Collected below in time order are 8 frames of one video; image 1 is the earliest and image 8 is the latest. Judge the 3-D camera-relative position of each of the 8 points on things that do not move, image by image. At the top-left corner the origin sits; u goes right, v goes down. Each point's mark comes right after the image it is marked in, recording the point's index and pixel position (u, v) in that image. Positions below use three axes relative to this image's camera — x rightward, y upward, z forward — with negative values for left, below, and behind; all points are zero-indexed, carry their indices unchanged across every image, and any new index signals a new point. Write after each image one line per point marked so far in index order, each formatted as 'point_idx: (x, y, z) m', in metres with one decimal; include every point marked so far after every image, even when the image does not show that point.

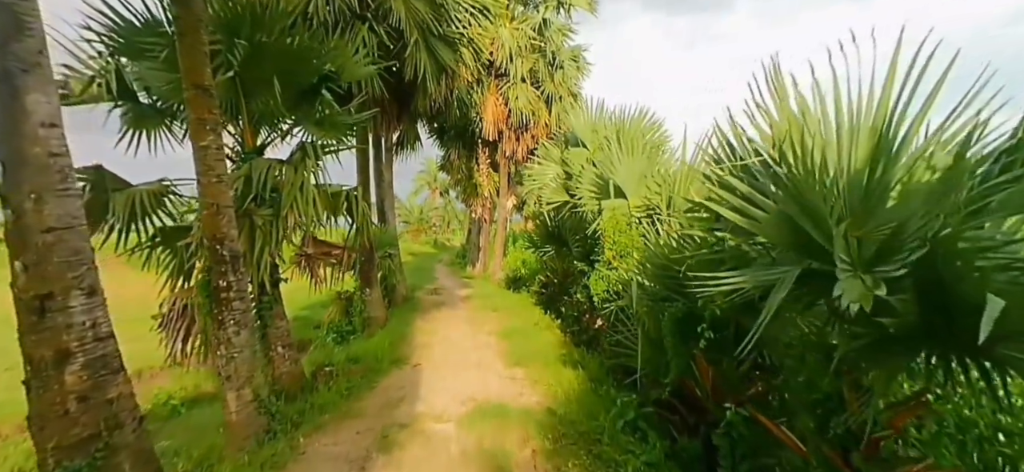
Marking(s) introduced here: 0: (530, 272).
0: (+0.5, -0.9, +11.2) m
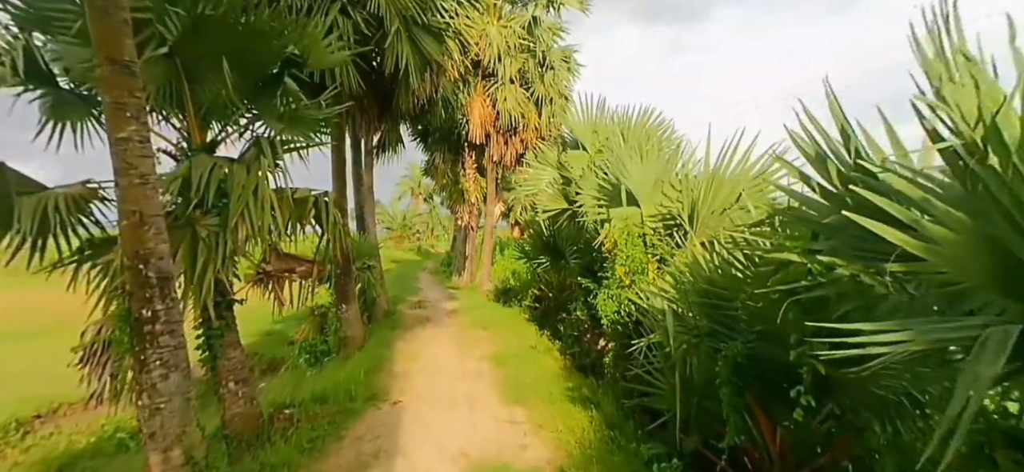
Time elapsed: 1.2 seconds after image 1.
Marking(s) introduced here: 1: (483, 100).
0: (+0.2, -1.1, +10.5) m
1: (-0.7, +3.5, +11.8) m
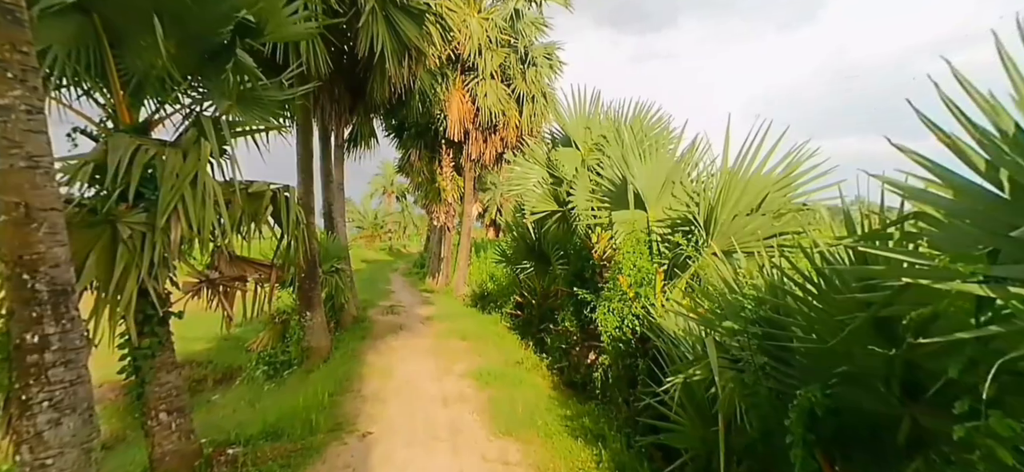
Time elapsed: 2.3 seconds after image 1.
0: (-0.2, -1.2, +10.0) m
1: (-1.2, +3.5, +11.2) m
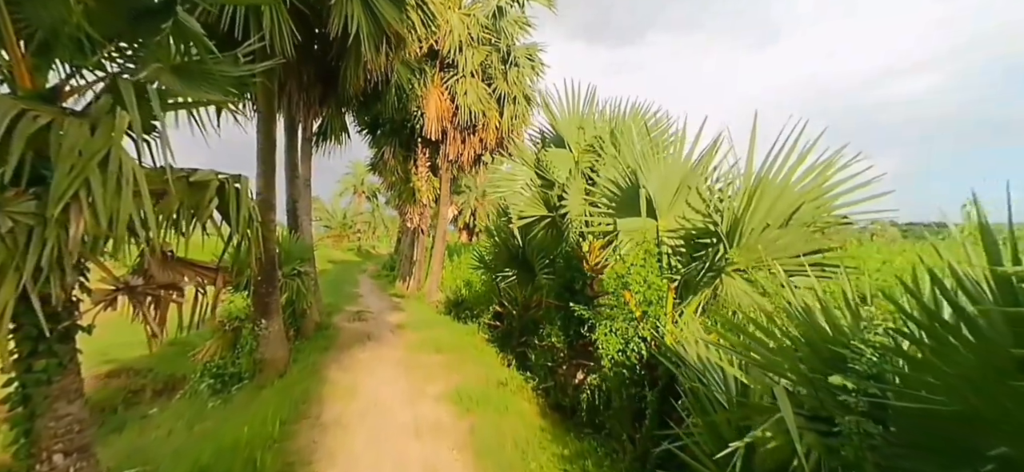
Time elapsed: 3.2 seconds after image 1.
0: (-0.7, -1.3, +9.4) m
1: (-1.6, +3.4, +10.6) m
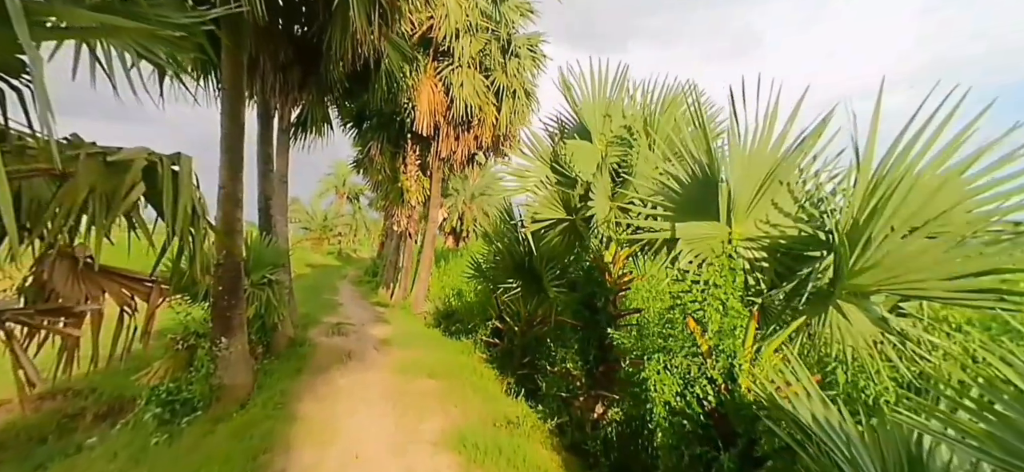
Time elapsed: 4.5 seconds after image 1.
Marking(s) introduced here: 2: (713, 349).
0: (-0.7, -1.4, +8.5) m
1: (-1.6, +3.3, +9.7) m
2: (+1.2, -0.7, +2.8) m
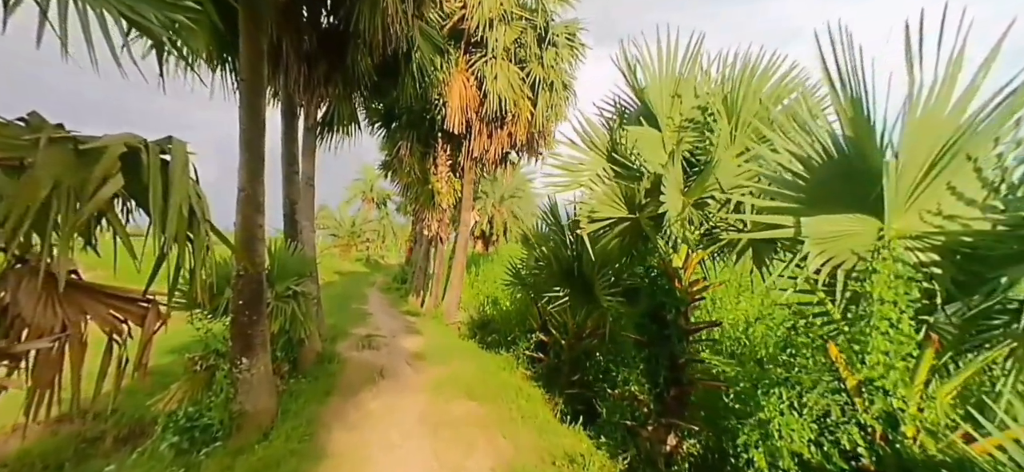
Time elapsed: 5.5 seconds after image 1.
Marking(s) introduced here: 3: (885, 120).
0: (0.0, -1.5, +7.9) m
1: (-0.9, +3.2, +9.2) m
2: (+1.6, -0.7, +2.1) m
3: (+1.7, +0.5, +2.2) m
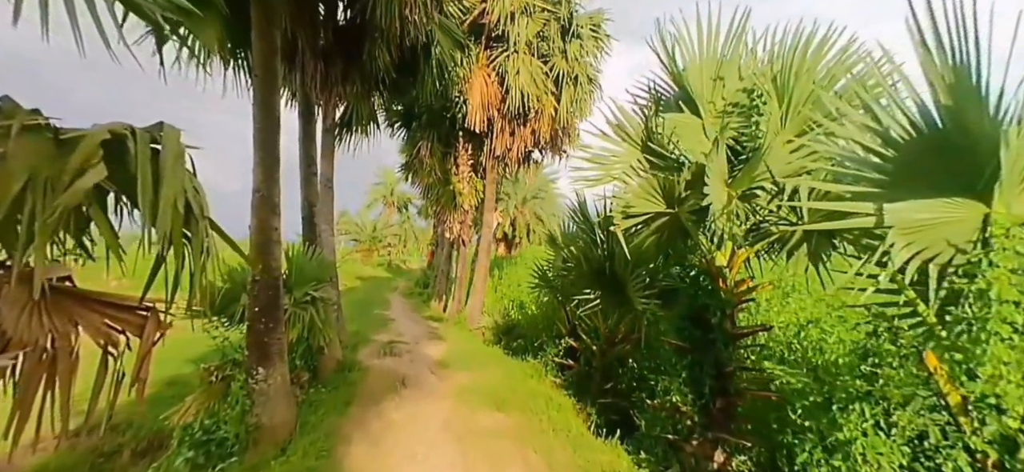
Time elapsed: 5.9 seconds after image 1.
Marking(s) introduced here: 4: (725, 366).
0: (+0.4, -1.5, +7.5) m
1: (-0.5, +3.1, +9.0) m
2: (+1.8, -0.6, +1.7) m
3: (+1.8, +0.6, +1.8) m
4: (+1.8, -1.1, +3.8) m
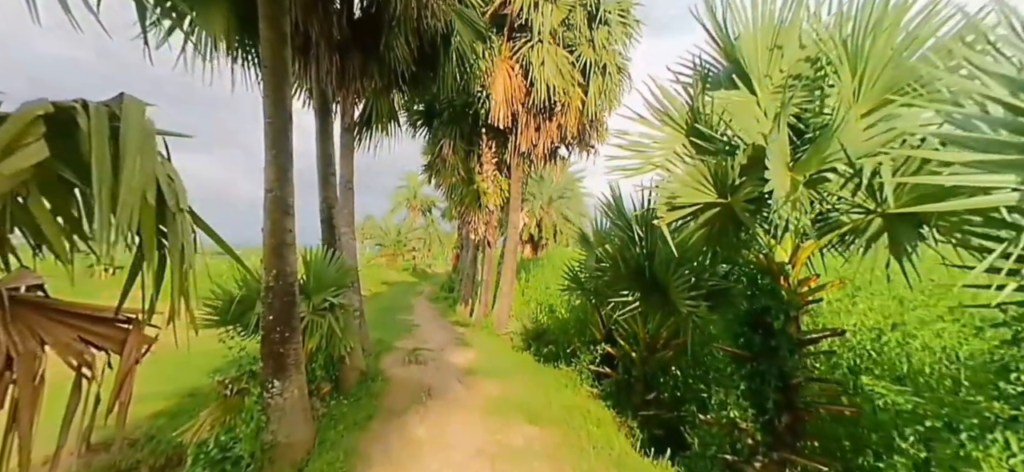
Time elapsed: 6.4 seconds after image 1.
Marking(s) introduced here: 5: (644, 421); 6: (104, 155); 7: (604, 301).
0: (+0.9, -1.5, +7.1) m
1: (-0.1, +3.1, +8.6) m
2: (+1.9, -0.5, +1.2) m
3: (+1.9, +0.6, +1.3) m
4: (+2.0, -1.0, +3.3) m
5: (+1.4, -2.0, +5.0) m
6: (-1.2, +0.2, +1.4) m
7: (+1.1, -0.8, +5.4) m
